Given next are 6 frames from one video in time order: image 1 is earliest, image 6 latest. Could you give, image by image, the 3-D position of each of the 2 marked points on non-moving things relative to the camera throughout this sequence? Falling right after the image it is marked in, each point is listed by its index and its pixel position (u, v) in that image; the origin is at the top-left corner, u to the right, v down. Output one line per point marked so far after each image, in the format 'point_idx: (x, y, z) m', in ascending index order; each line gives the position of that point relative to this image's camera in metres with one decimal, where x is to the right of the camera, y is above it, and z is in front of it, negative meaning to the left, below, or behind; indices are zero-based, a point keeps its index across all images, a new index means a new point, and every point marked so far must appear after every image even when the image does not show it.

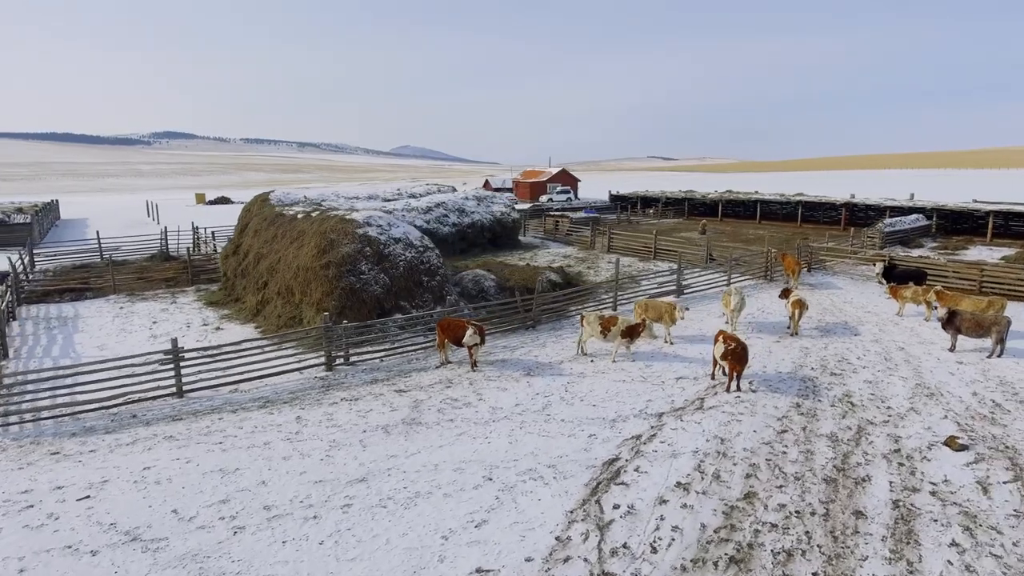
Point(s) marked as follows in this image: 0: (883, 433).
0: (+4.8, -1.9, +8.2) m
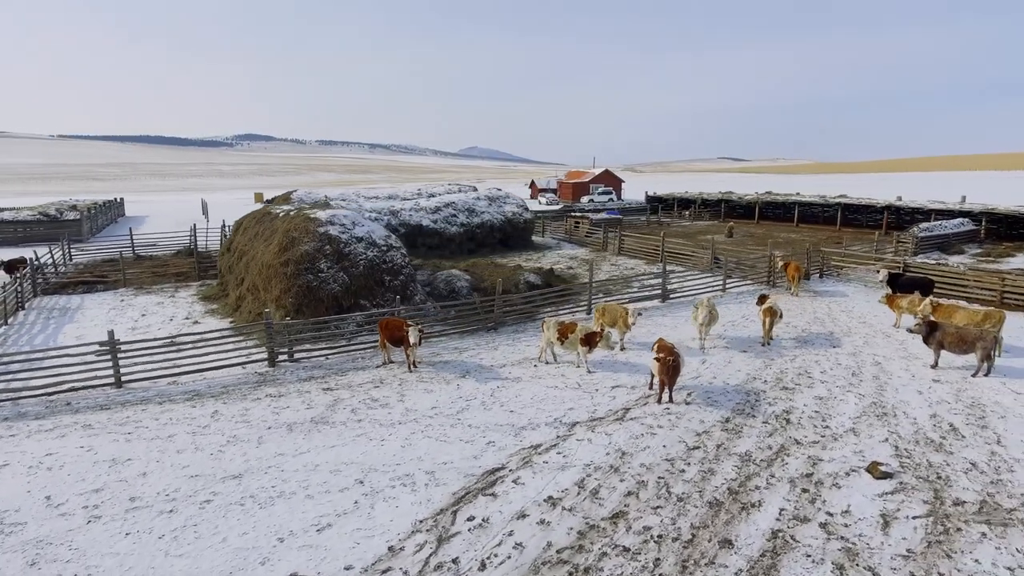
0: (+3.5, -2.0, +7.5) m
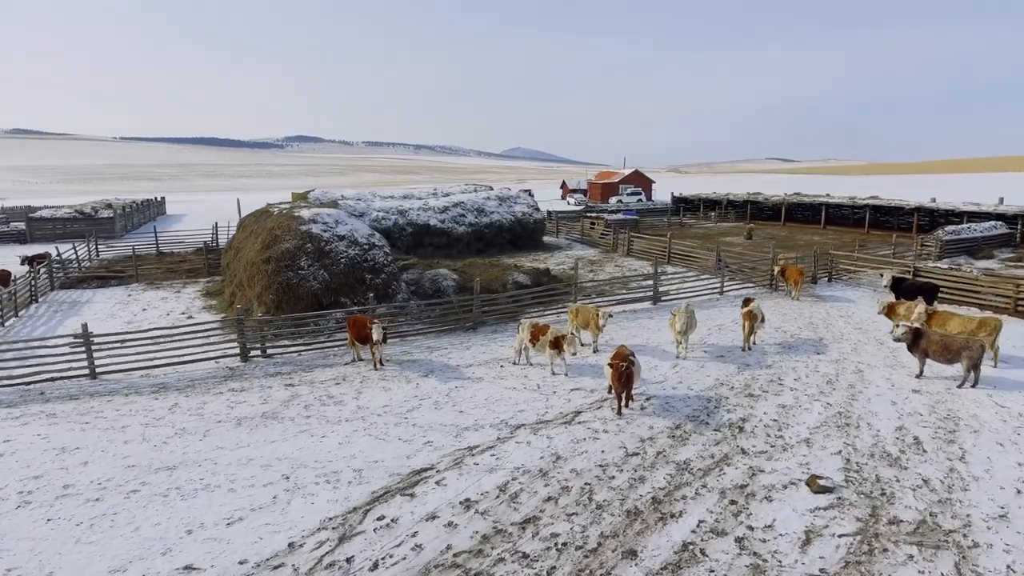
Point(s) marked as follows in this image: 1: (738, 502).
0: (+2.7, -2.0, +7.2) m
1: (+2.3, -2.2, +6.5) m
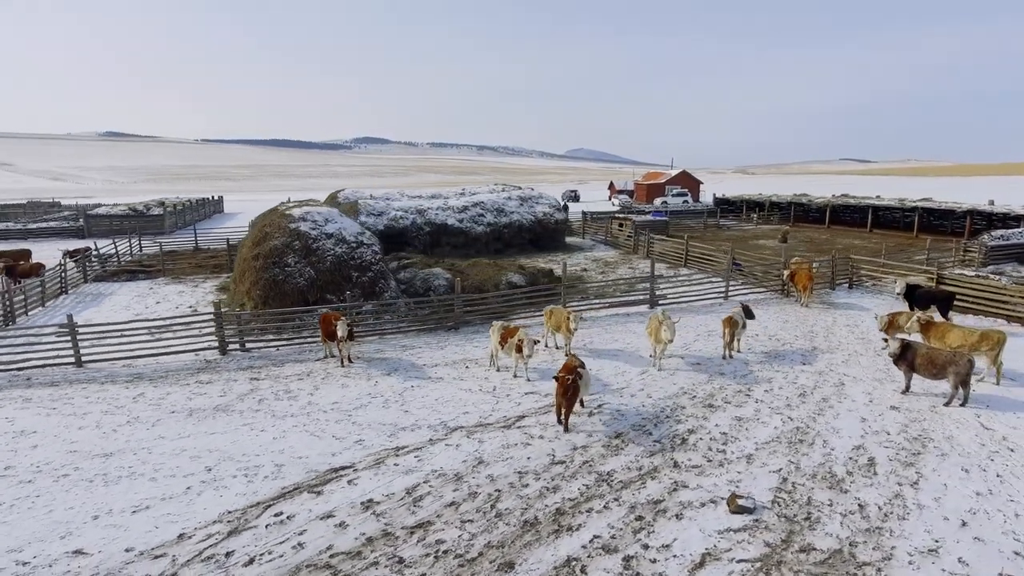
0: (+1.7, -2.1, +6.8) m
1: (+1.3, -2.2, +6.1) m
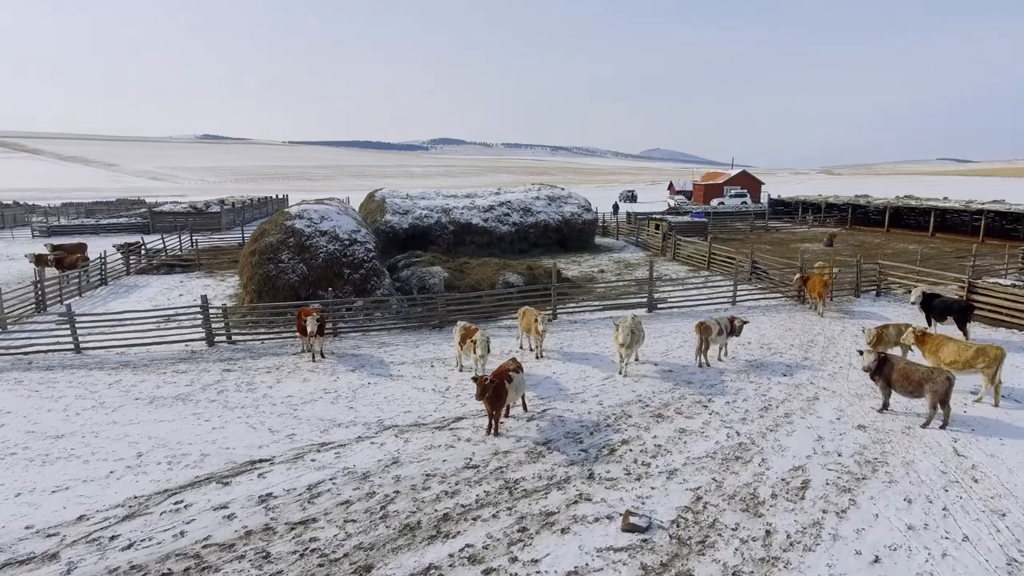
0: (+0.7, -2.1, +6.5) m
1: (+0.2, -2.3, +5.9) m
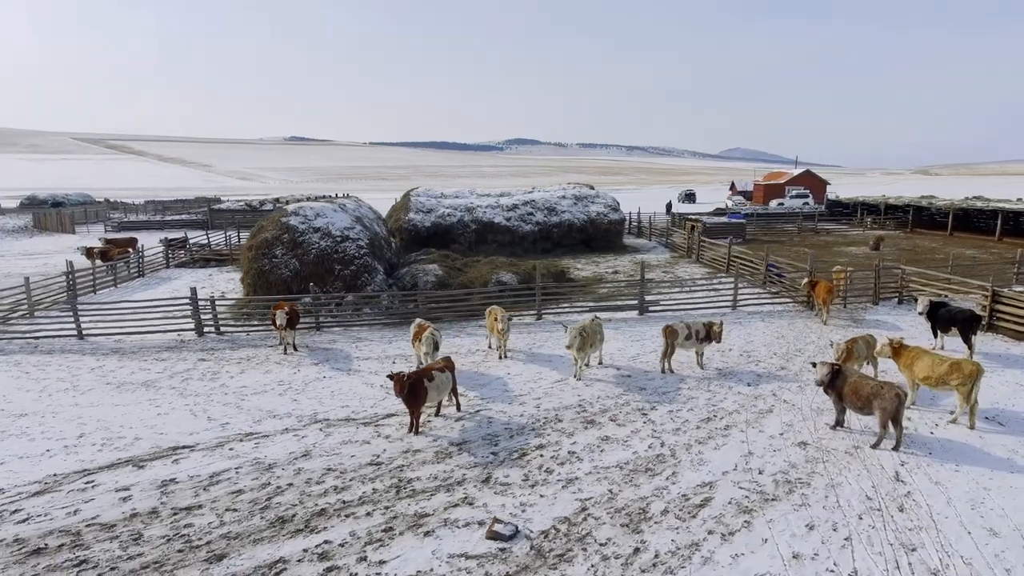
0: (-0.5, -2.1, +6.4) m
1: (-1.1, -2.2, +5.8) m
